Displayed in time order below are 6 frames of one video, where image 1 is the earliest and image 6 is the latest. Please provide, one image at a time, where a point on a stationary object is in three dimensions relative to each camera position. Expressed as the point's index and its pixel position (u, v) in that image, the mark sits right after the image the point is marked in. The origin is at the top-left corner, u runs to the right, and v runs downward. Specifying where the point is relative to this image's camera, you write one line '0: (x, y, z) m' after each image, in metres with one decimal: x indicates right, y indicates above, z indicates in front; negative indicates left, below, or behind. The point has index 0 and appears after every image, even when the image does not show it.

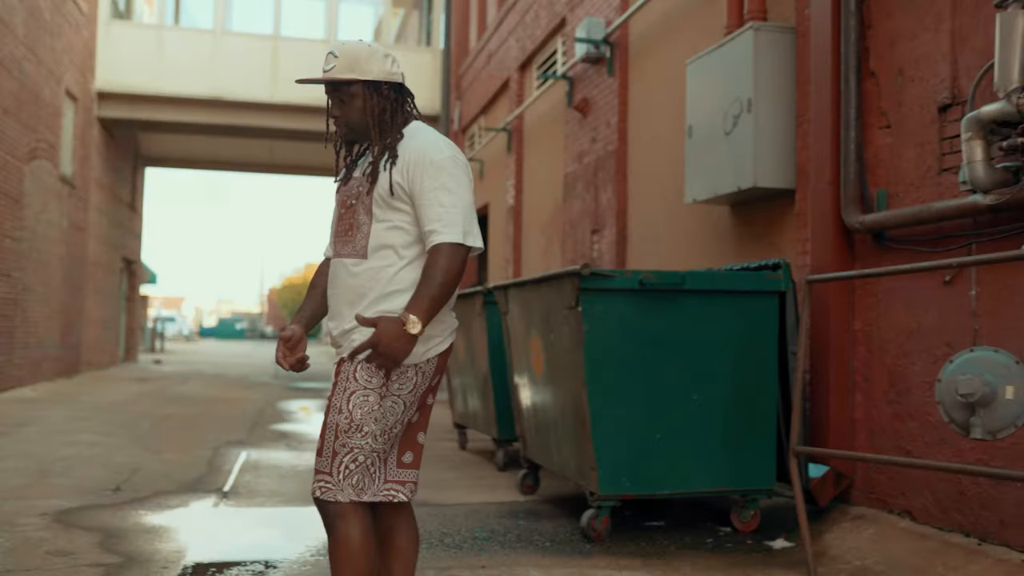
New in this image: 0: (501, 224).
0: (-0.1, +0.8, +12.7) m
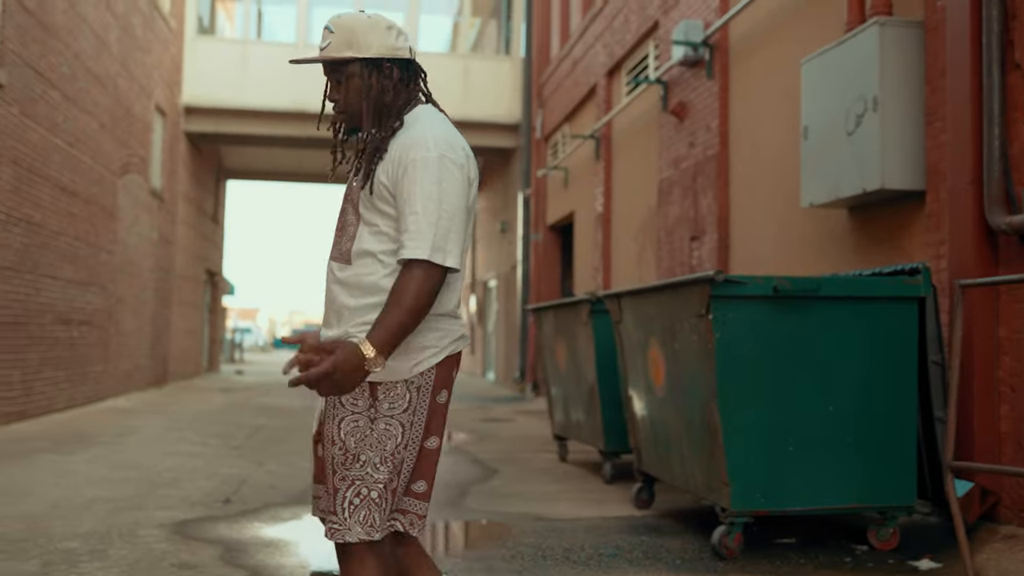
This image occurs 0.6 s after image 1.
0: (+0.9, +0.7, +12.5) m
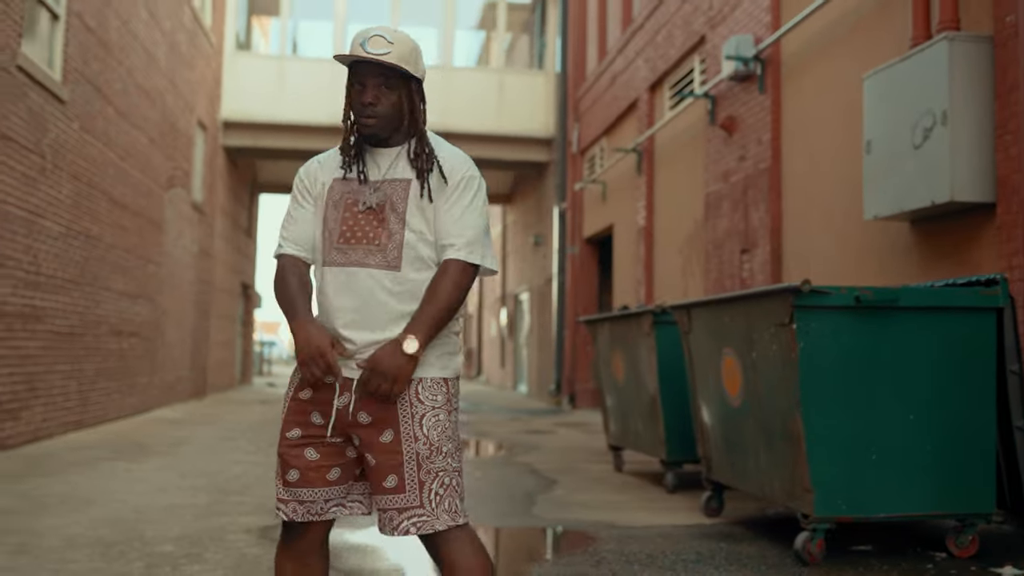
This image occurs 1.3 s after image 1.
0: (+1.5, +0.5, +12.6) m
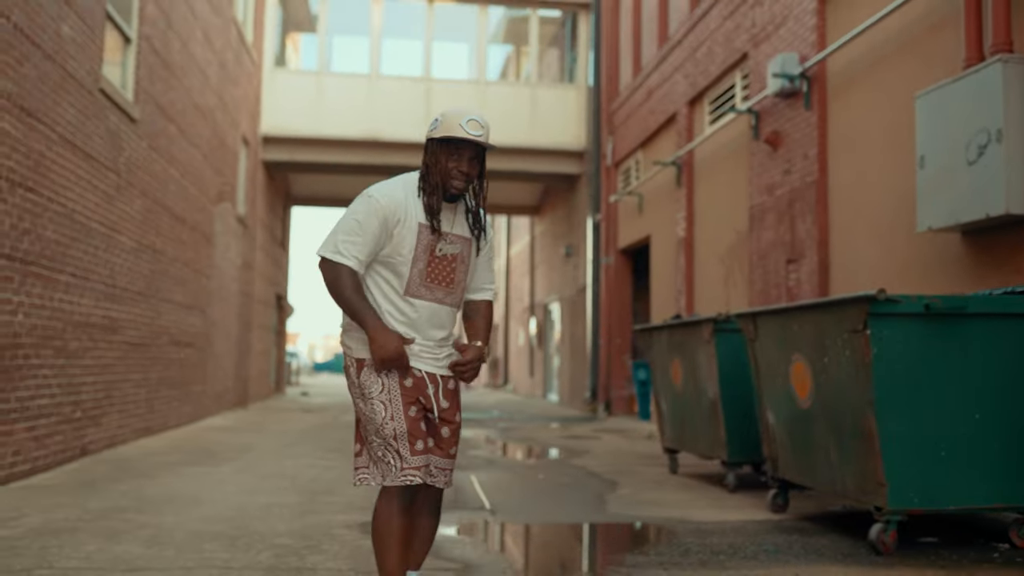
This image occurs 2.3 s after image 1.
0: (+2.0, +0.4, +13.0) m
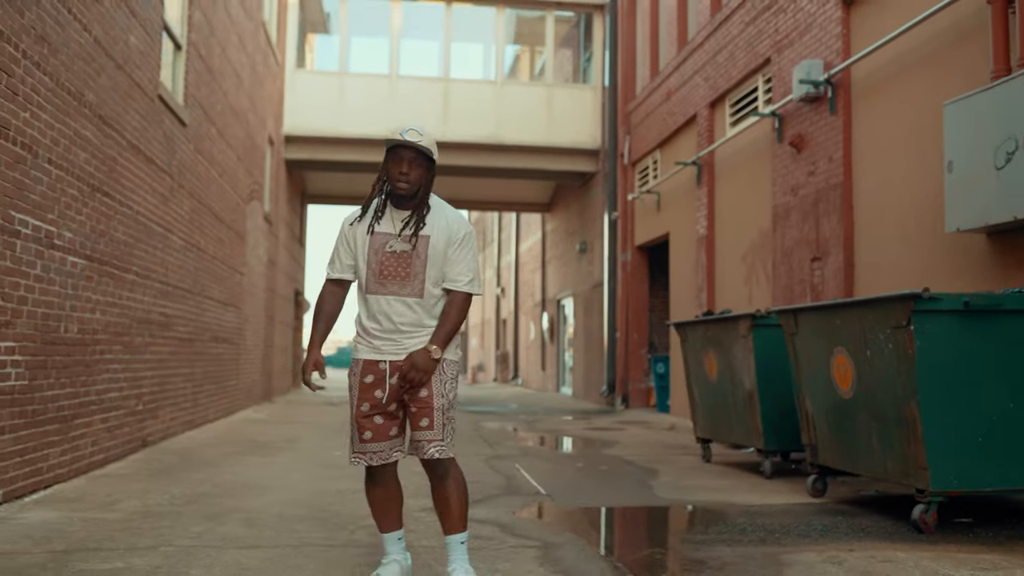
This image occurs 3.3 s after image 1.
0: (+2.3, +0.4, +13.4) m
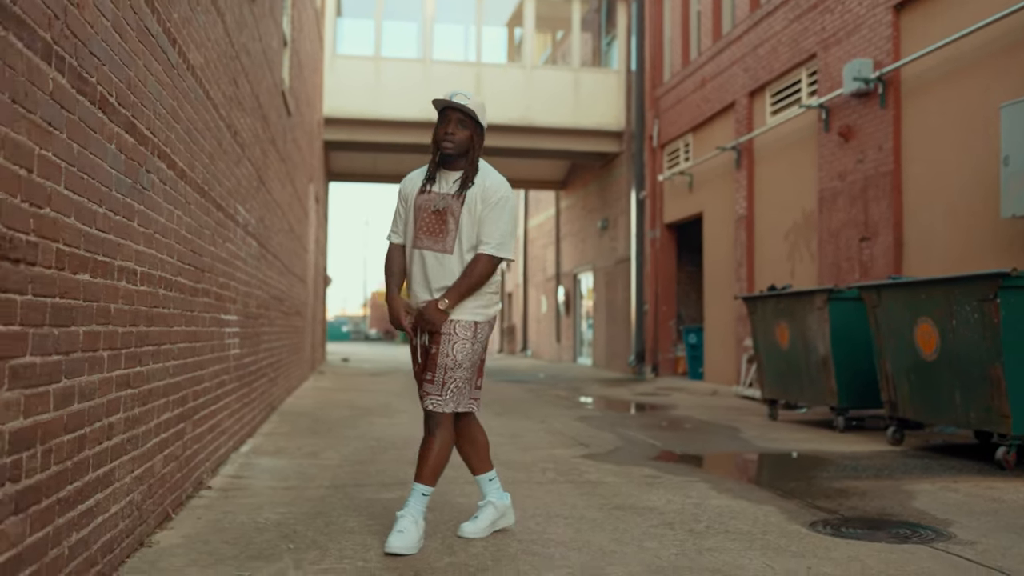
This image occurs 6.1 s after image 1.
0: (+3.0, +0.8, +14.4) m
